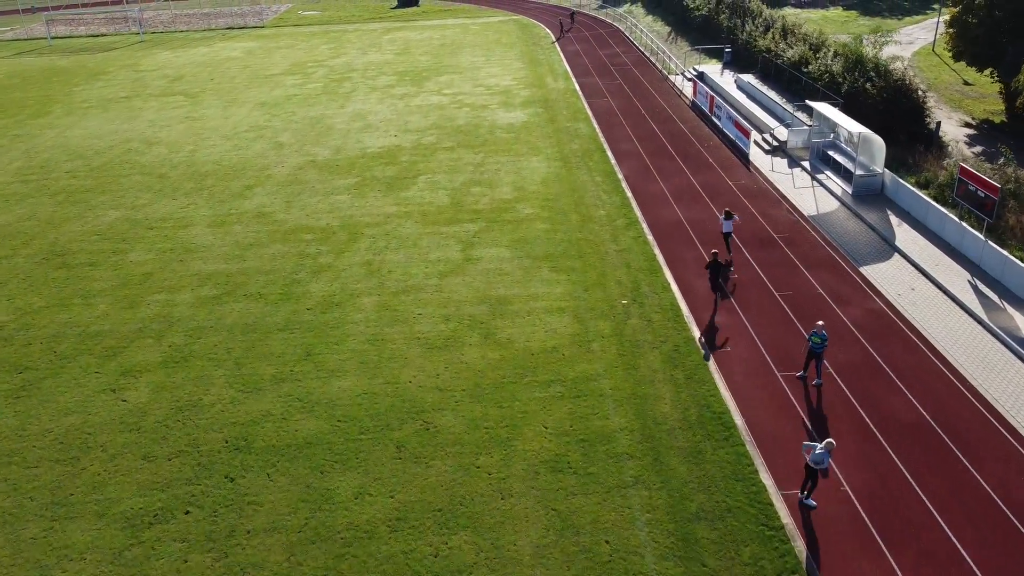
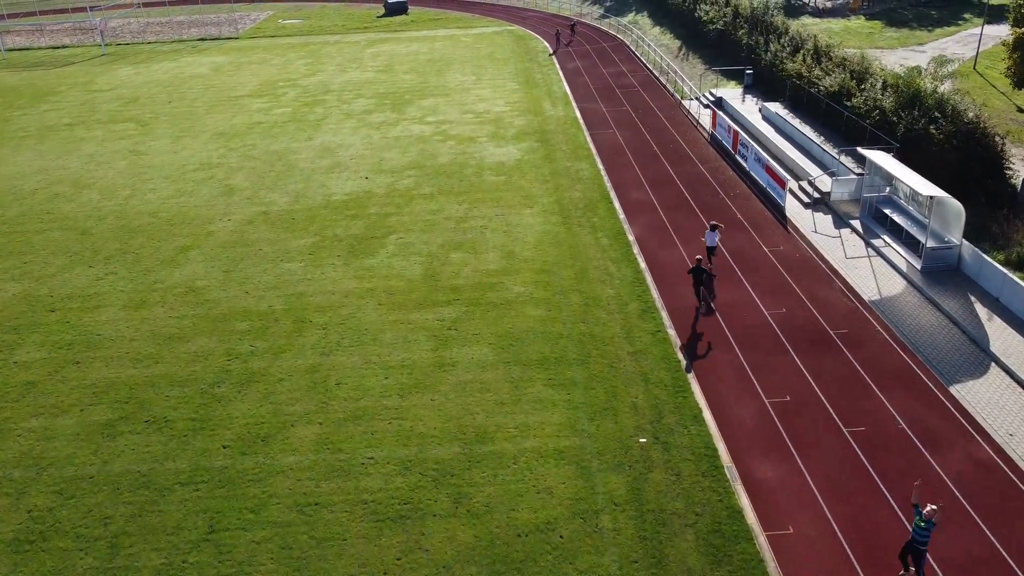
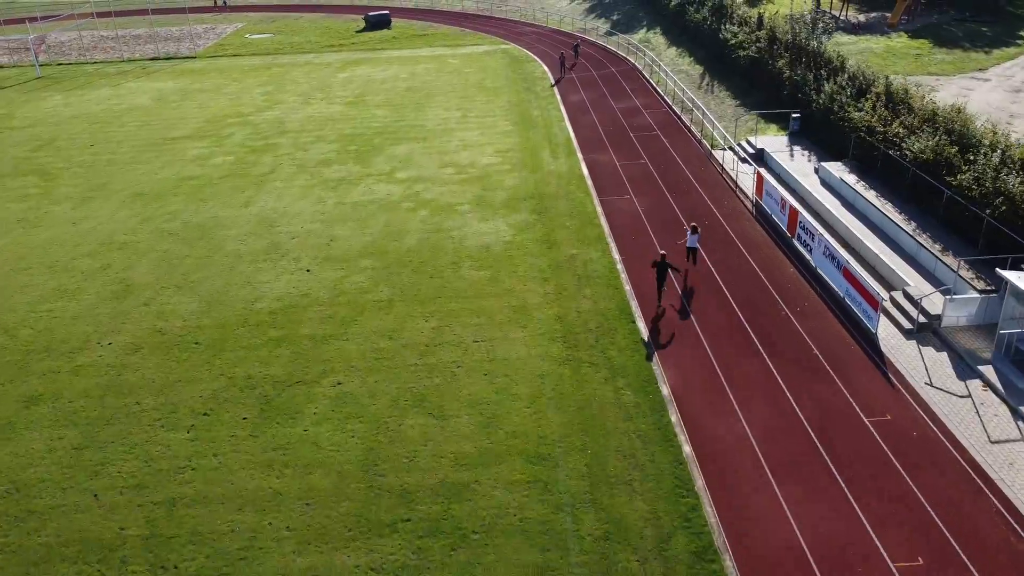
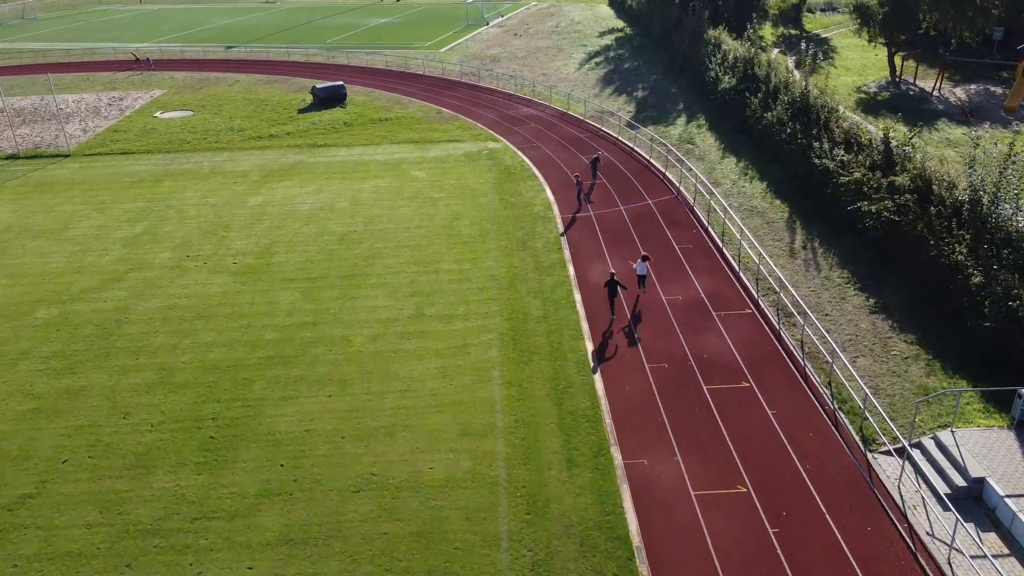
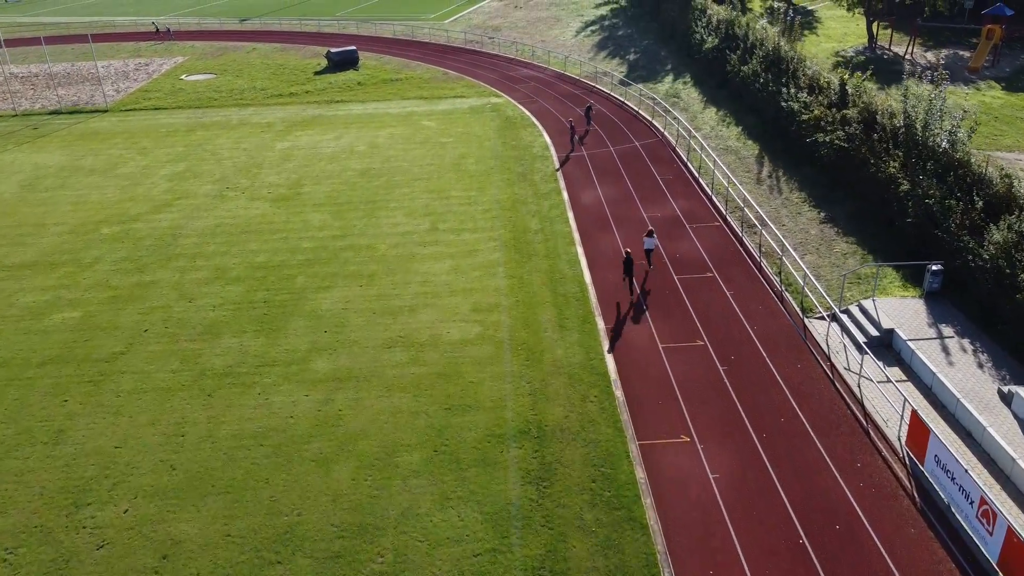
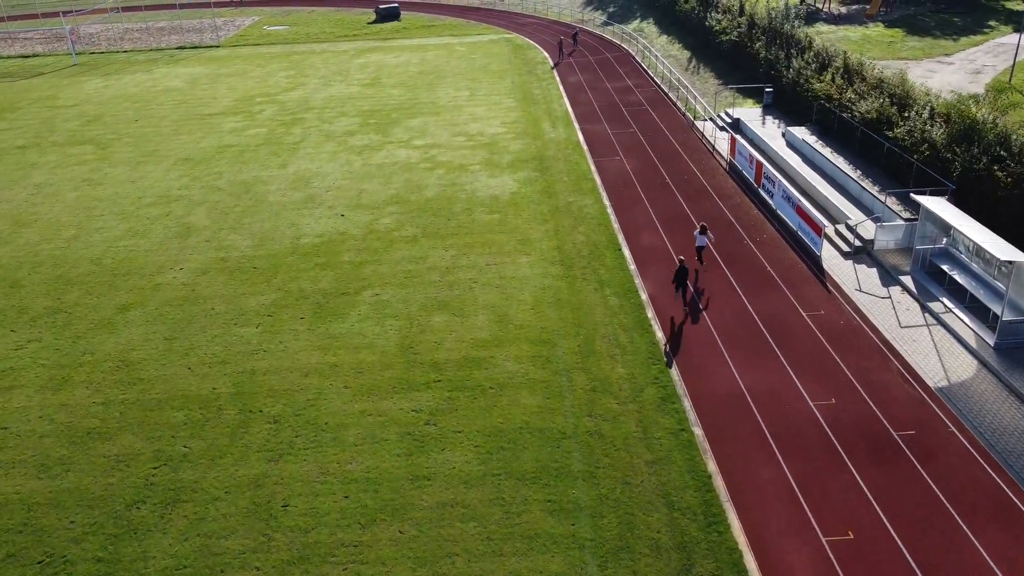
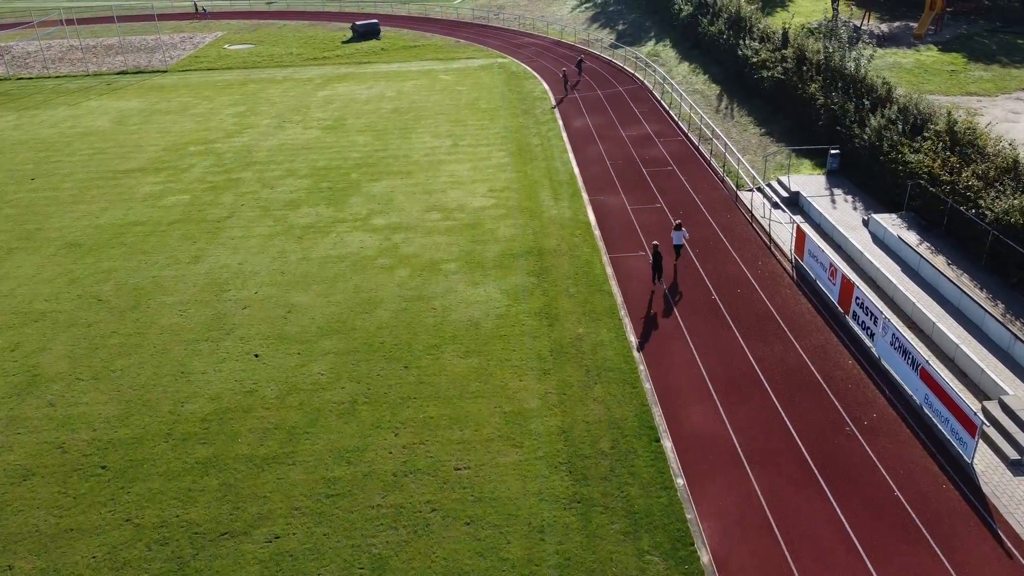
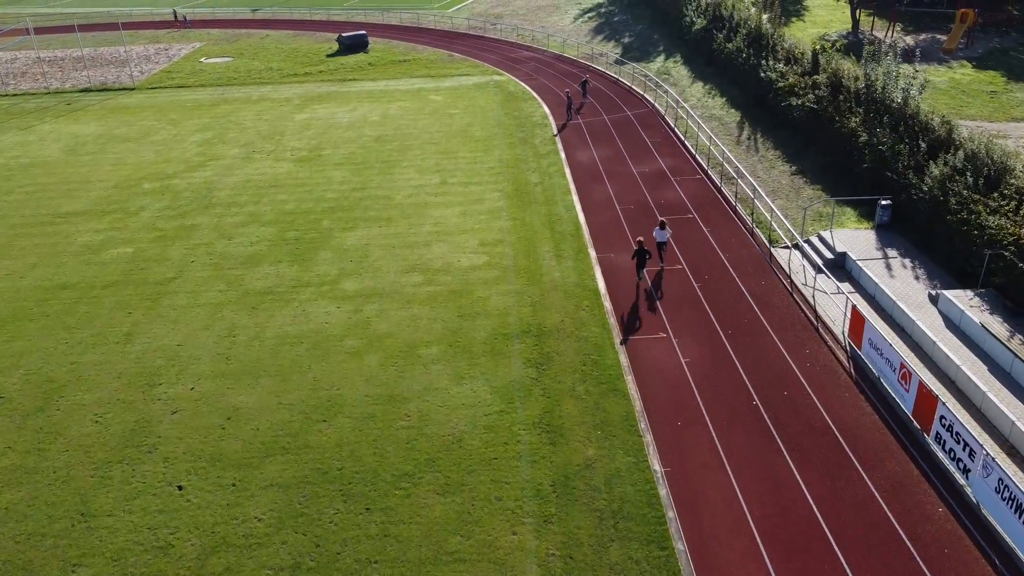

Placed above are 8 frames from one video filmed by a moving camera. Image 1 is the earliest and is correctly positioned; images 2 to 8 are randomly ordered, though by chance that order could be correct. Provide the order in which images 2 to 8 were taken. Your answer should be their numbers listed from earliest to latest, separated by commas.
2, 6, 3, 7, 8, 5, 4
